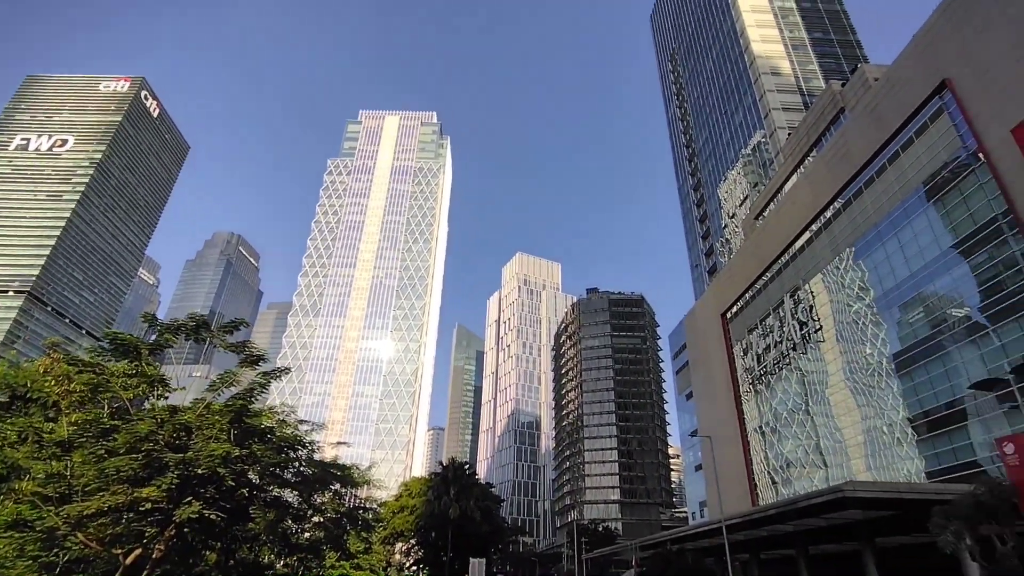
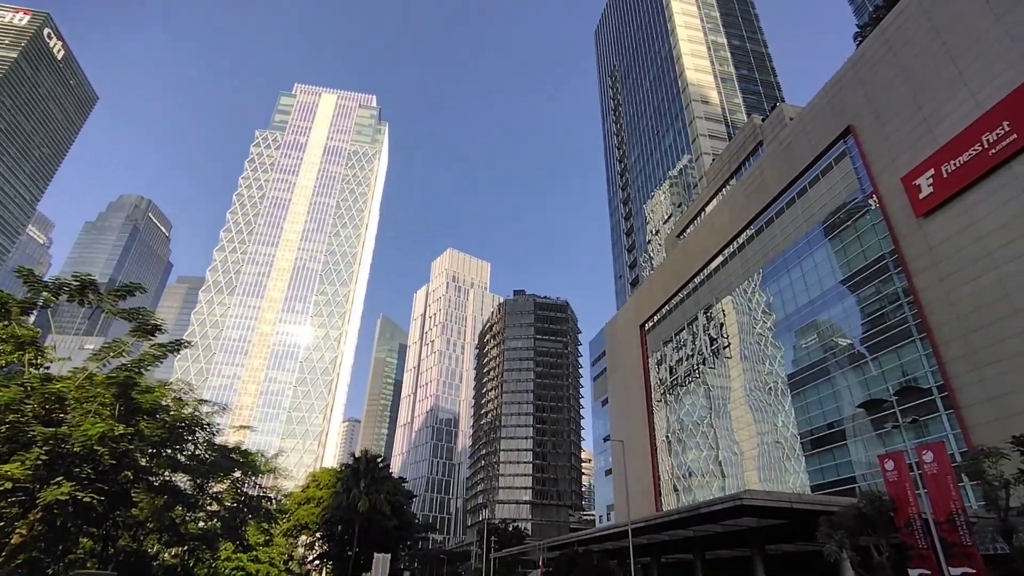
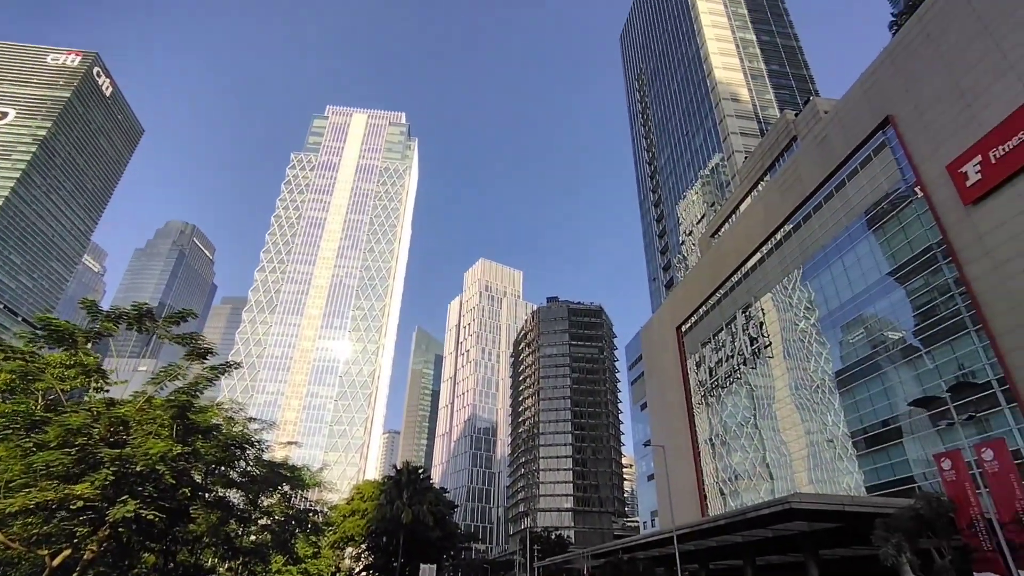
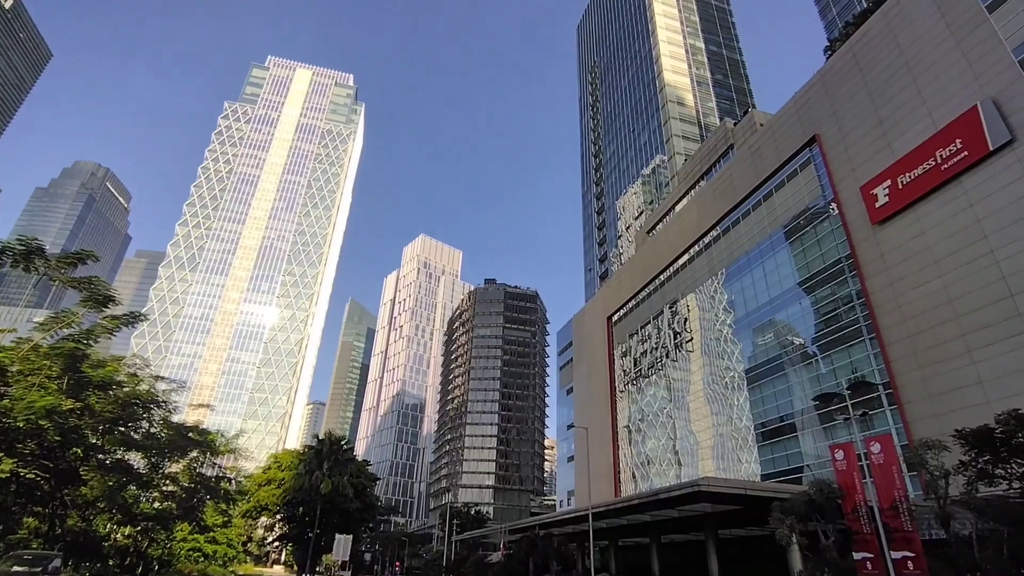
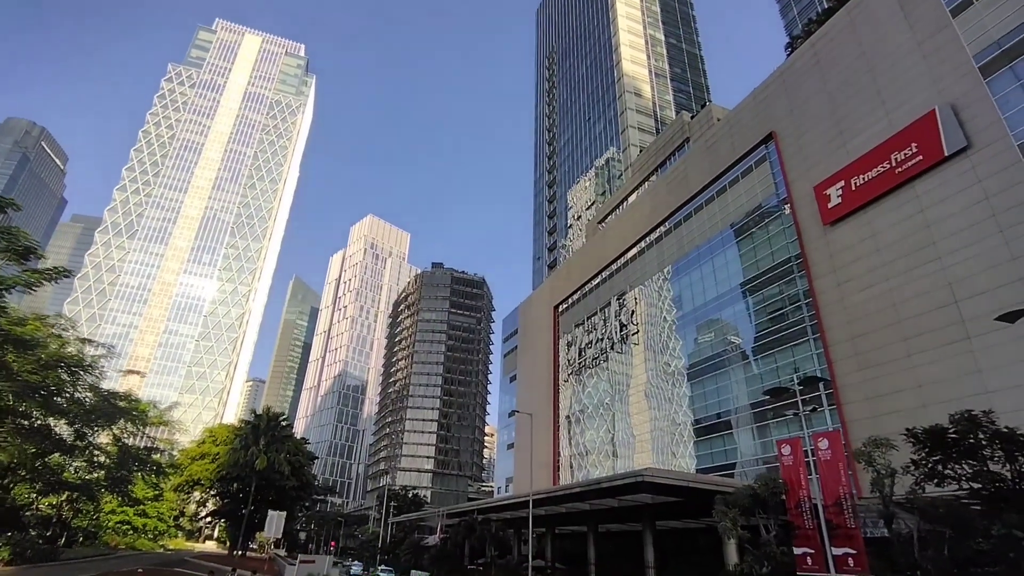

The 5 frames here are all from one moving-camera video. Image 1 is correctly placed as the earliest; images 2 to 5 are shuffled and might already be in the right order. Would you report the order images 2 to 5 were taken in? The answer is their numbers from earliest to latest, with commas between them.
3, 2, 4, 5
